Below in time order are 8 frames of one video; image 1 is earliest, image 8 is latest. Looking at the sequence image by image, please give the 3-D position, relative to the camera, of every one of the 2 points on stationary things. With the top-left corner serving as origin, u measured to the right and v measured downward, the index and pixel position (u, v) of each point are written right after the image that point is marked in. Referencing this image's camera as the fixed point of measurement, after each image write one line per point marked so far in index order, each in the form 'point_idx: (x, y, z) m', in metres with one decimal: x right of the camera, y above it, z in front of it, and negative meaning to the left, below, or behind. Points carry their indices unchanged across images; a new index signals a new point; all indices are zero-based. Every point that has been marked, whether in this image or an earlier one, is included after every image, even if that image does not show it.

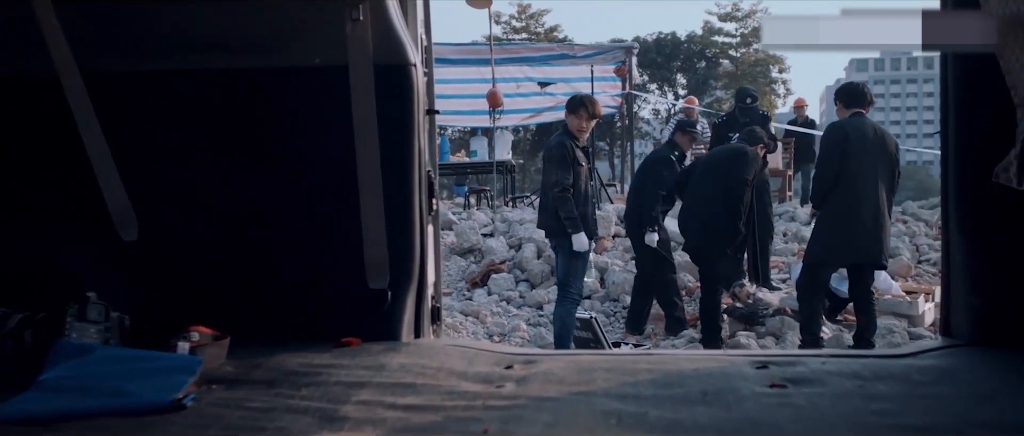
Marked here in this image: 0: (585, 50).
0: (+1.0, +2.3, +13.9) m
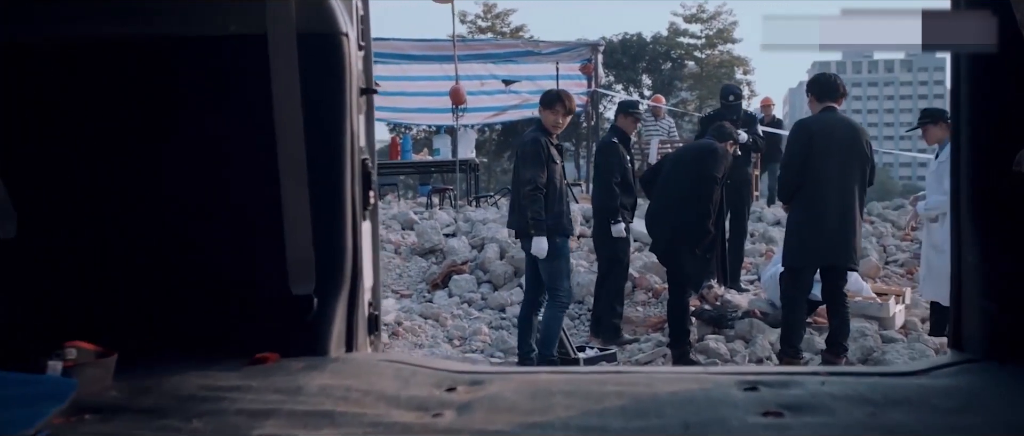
0: (+0.5, +2.3, +13.6) m
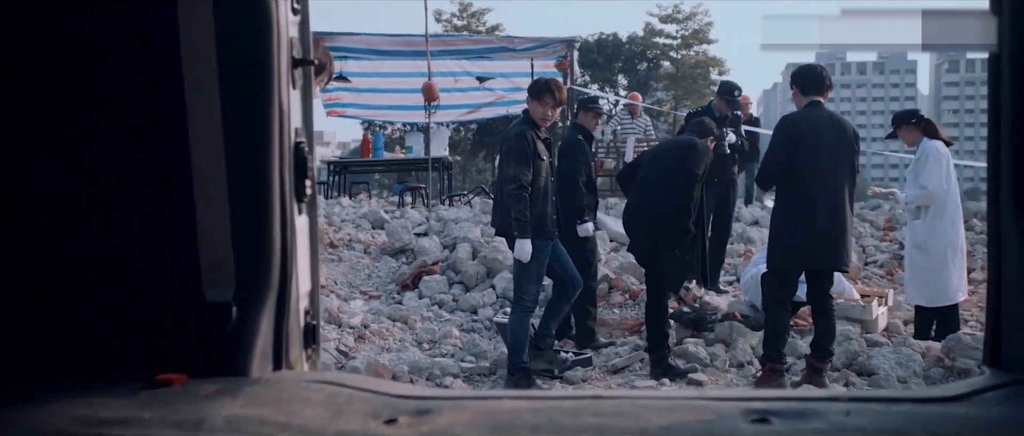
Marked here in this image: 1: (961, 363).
0: (+0.2, +2.3, +13.4) m
1: (+2.5, -0.8, +5.6) m
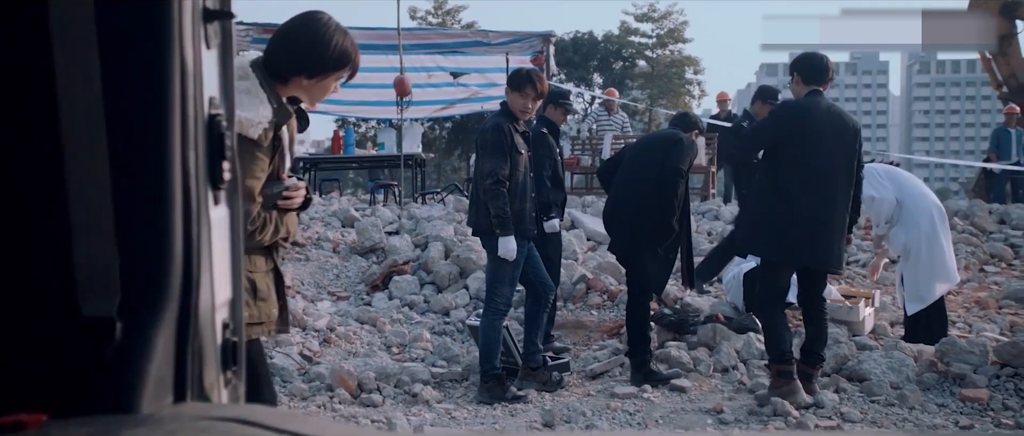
0: (-0.2, +2.3, +13.0) m
1: (+2.4, -0.8, +5.4) m
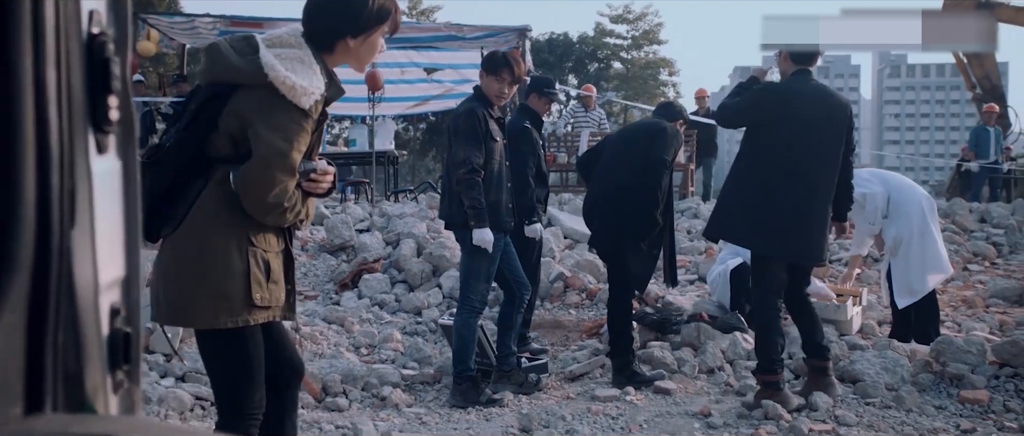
0: (-0.5, +2.4, +12.7) m
1: (+2.2, -0.8, +5.1) m
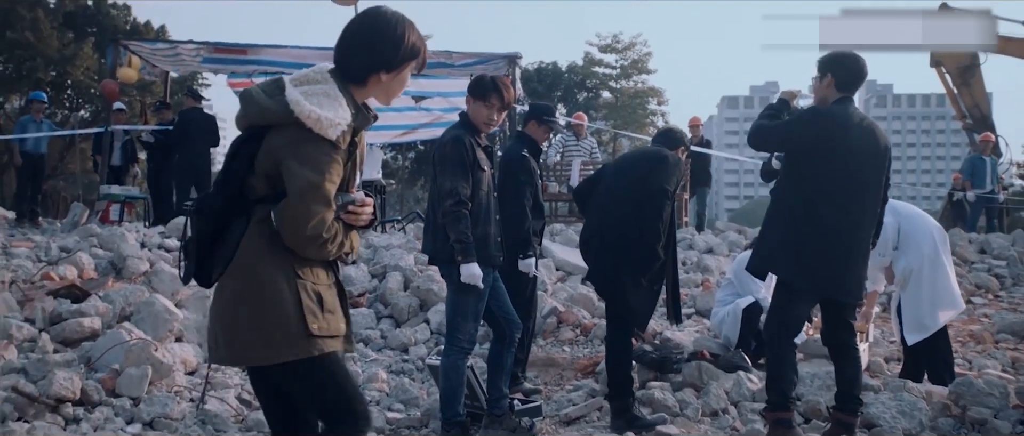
0: (-0.6, +2.0, +12.5) m
1: (+2.2, -0.9, +4.8) m
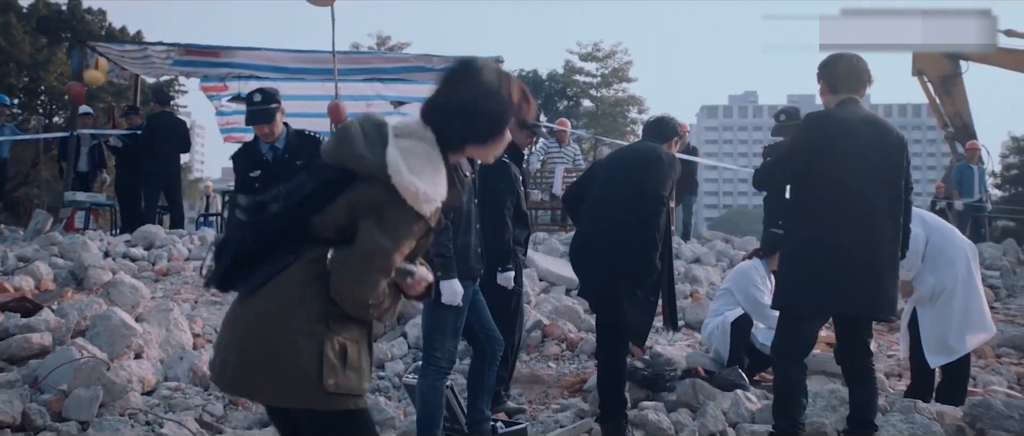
0: (-0.8, +1.9, +12.1) m
1: (+2.1, -1.0, +4.5) m
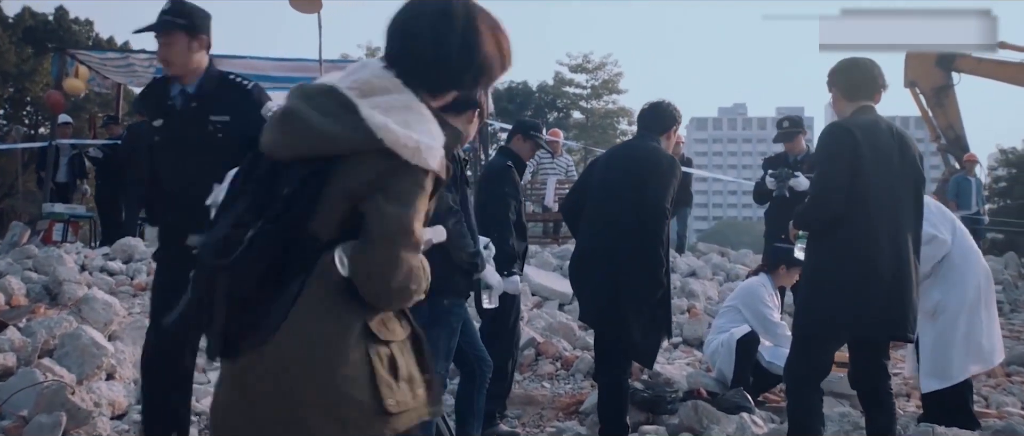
0: (-0.9, +1.7, +11.8) m
1: (+2.1, -1.0, +4.2) m
